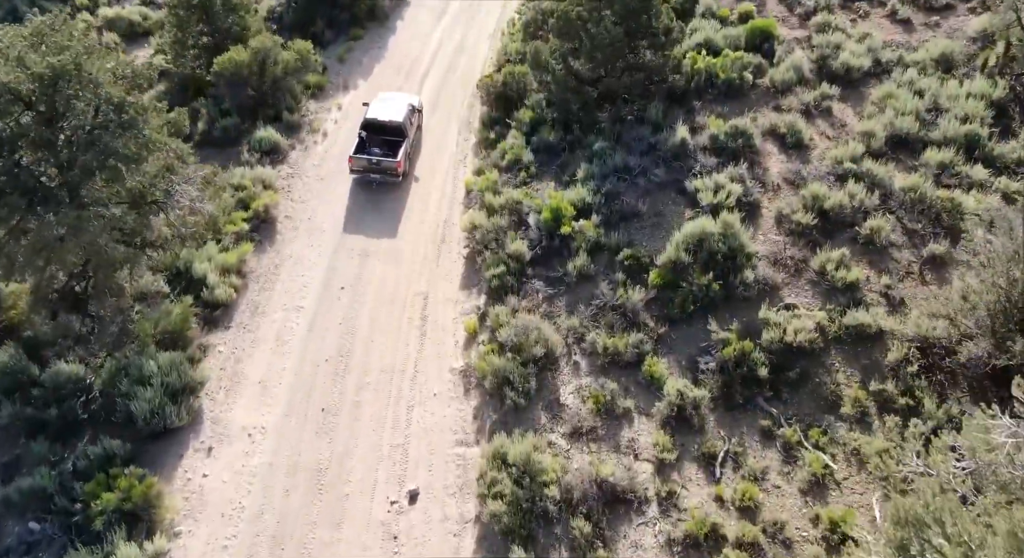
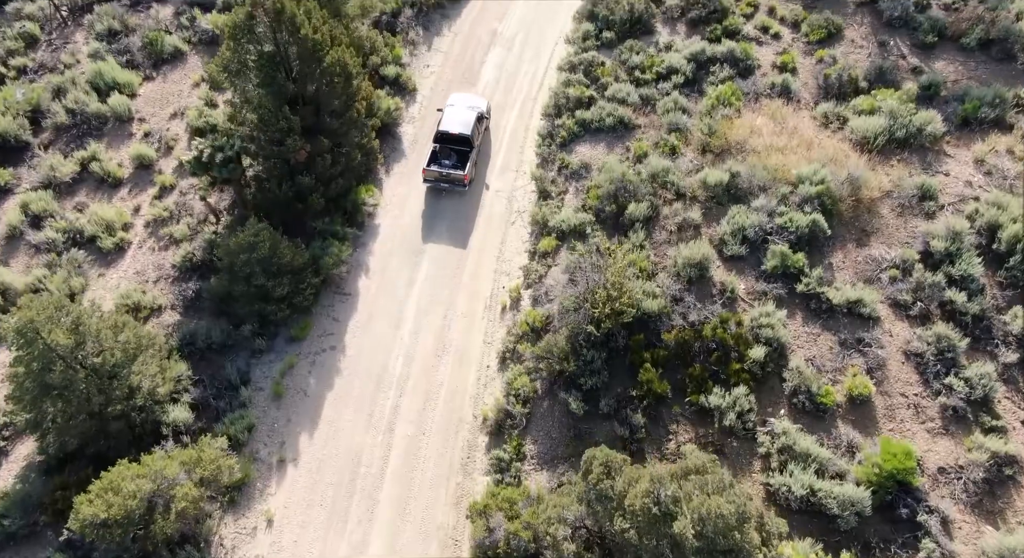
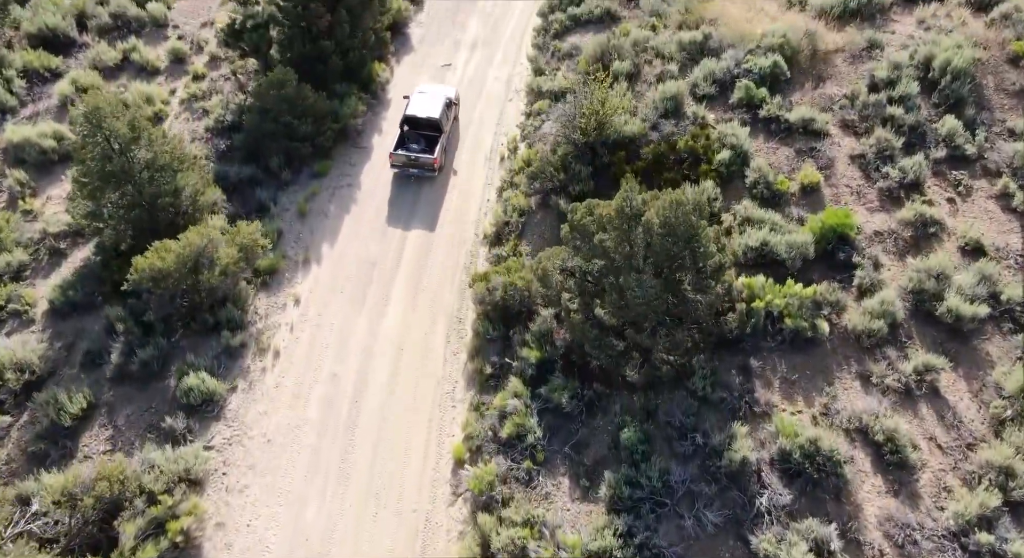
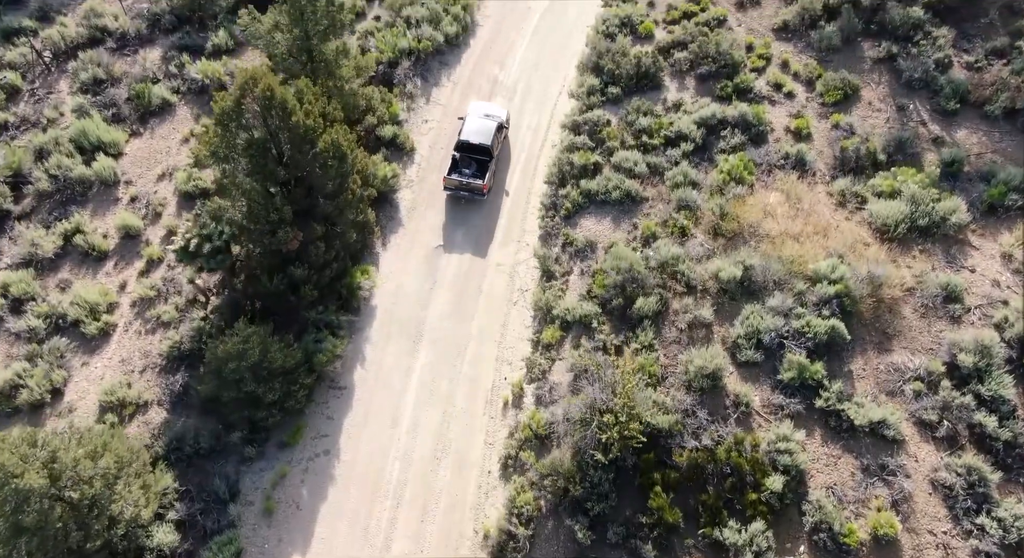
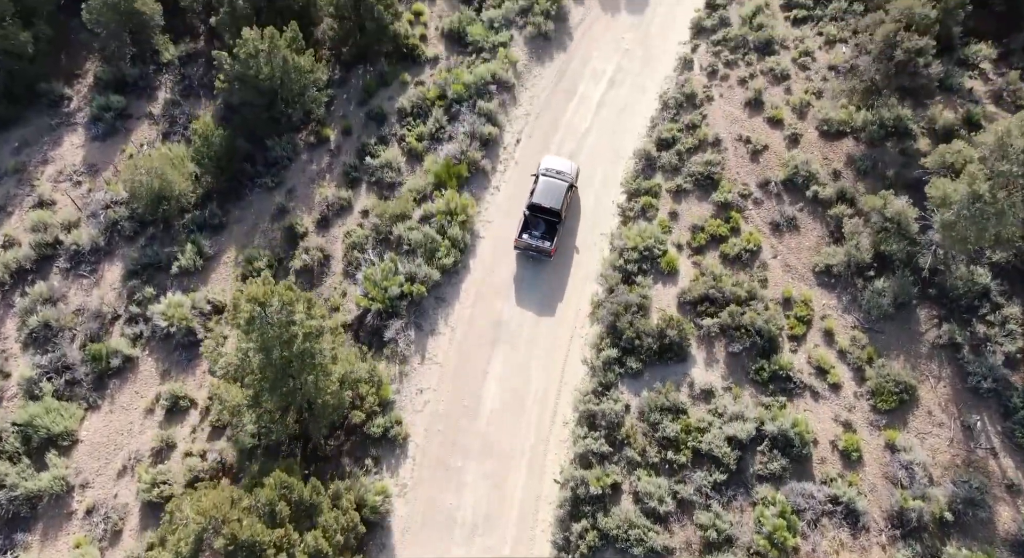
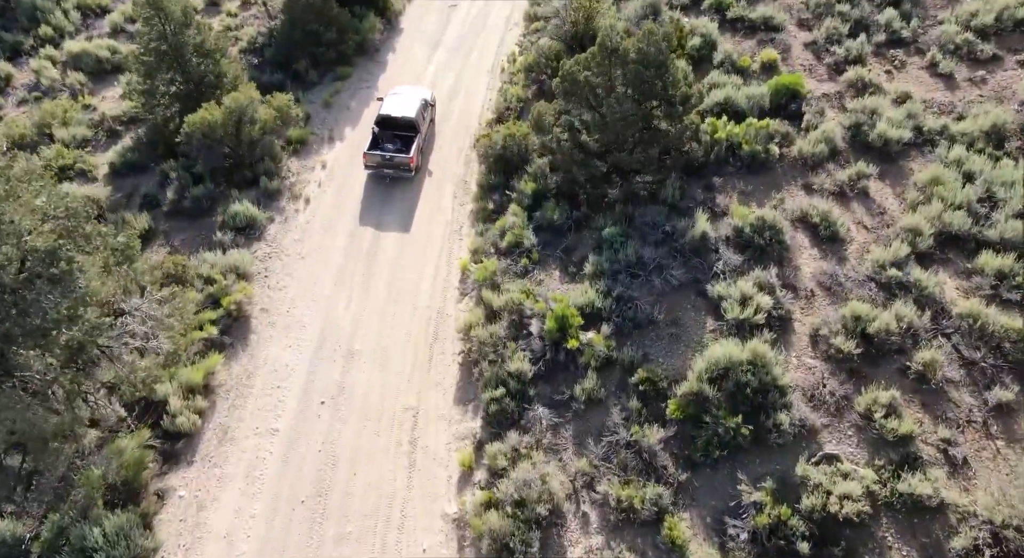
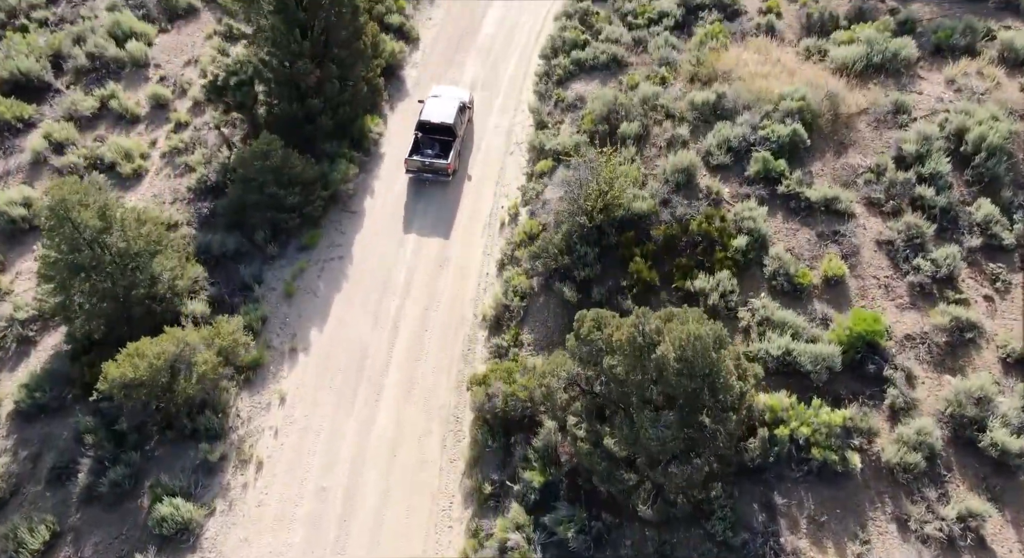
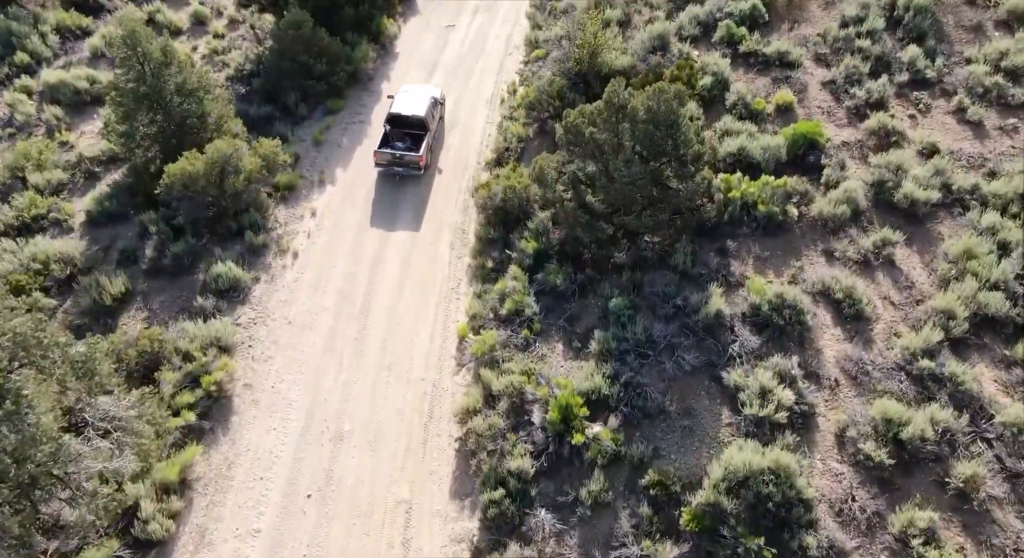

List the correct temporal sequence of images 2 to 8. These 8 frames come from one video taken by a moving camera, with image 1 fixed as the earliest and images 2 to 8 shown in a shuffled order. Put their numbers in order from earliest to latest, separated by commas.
6, 8, 3, 7, 2, 4, 5
